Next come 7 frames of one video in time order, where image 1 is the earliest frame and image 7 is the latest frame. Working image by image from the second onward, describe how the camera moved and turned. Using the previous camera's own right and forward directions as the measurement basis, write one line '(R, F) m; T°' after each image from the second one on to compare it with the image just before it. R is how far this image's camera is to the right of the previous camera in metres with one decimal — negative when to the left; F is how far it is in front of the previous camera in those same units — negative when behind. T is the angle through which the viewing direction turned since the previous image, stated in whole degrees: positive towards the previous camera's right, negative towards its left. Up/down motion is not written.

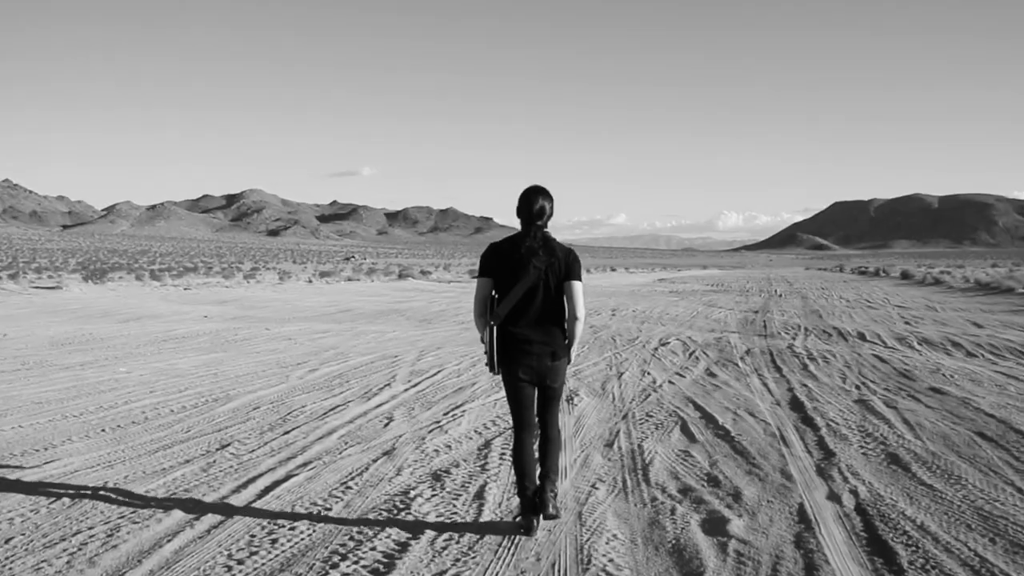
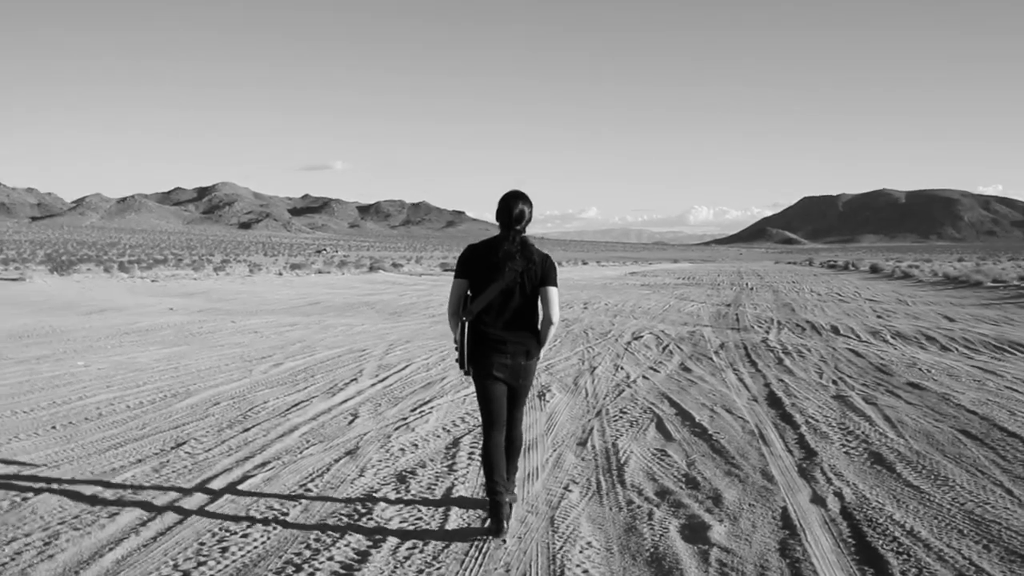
(0.0, +0.3) m; +1°
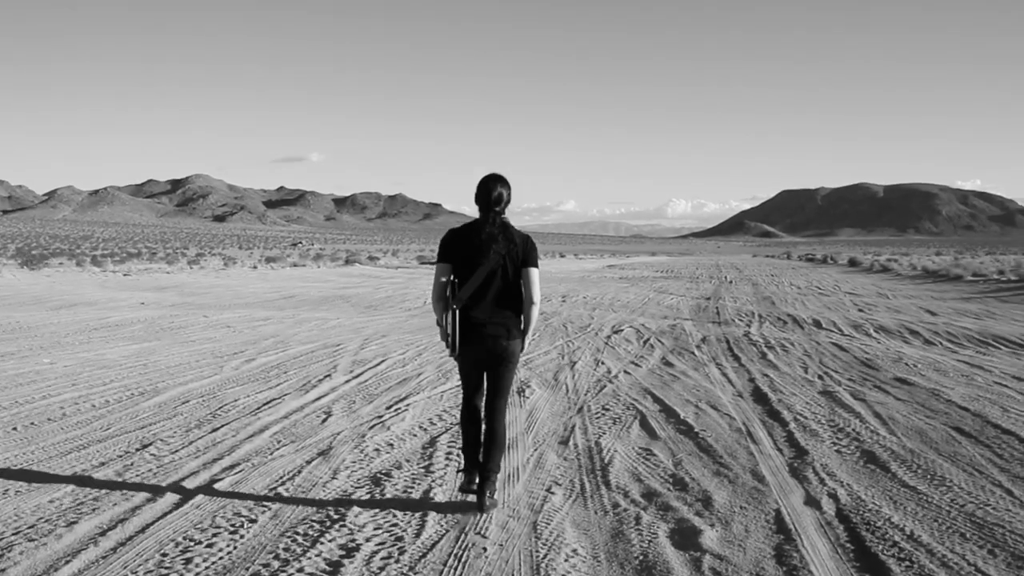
(0.0, +0.2) m; +1°
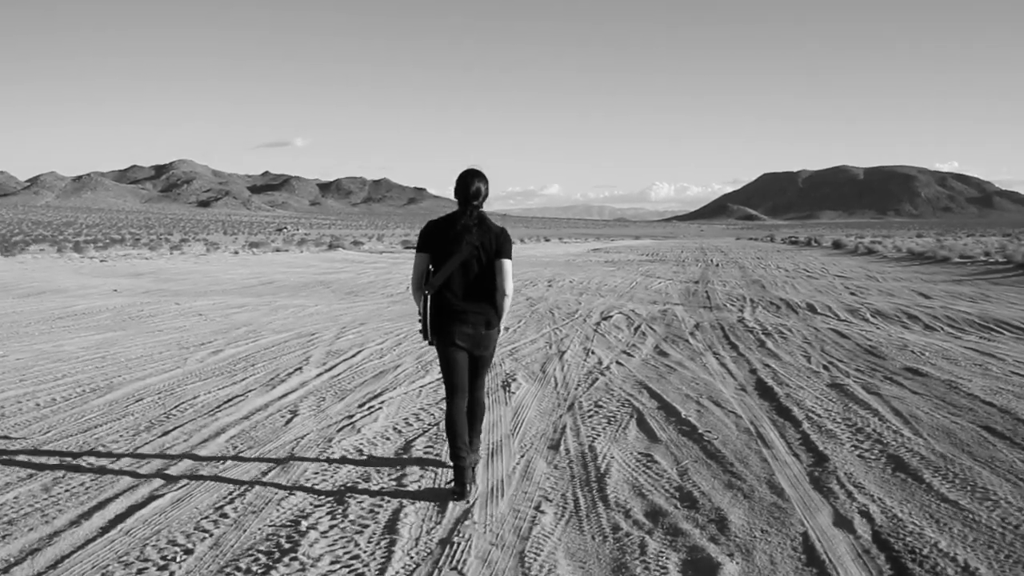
(0.0, +0.6) m; +1°
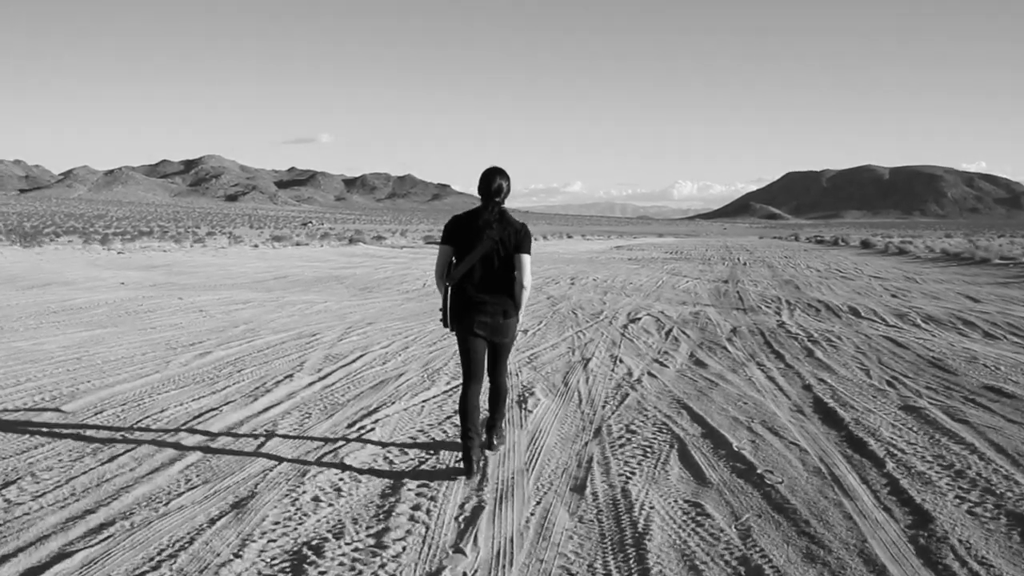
(0.0, +1.0) m; -1°
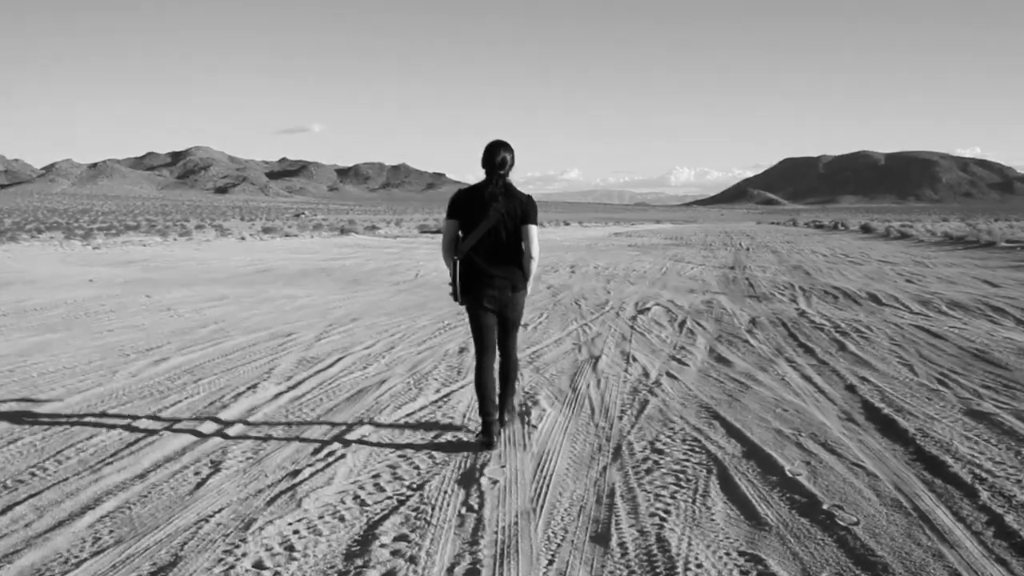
(0.0, +0.9) m; 0°
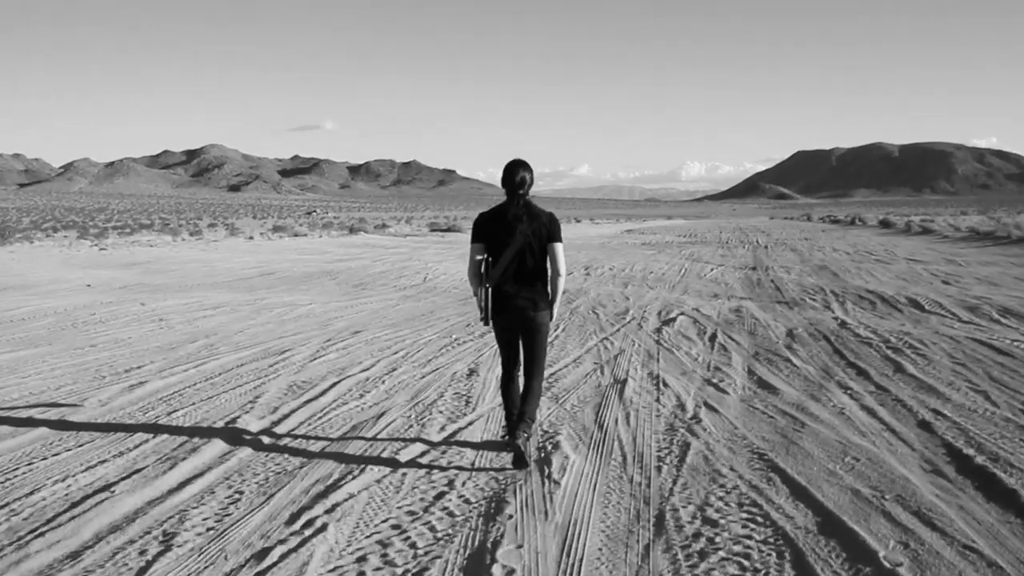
(0.0, +0.9) m; -1°
